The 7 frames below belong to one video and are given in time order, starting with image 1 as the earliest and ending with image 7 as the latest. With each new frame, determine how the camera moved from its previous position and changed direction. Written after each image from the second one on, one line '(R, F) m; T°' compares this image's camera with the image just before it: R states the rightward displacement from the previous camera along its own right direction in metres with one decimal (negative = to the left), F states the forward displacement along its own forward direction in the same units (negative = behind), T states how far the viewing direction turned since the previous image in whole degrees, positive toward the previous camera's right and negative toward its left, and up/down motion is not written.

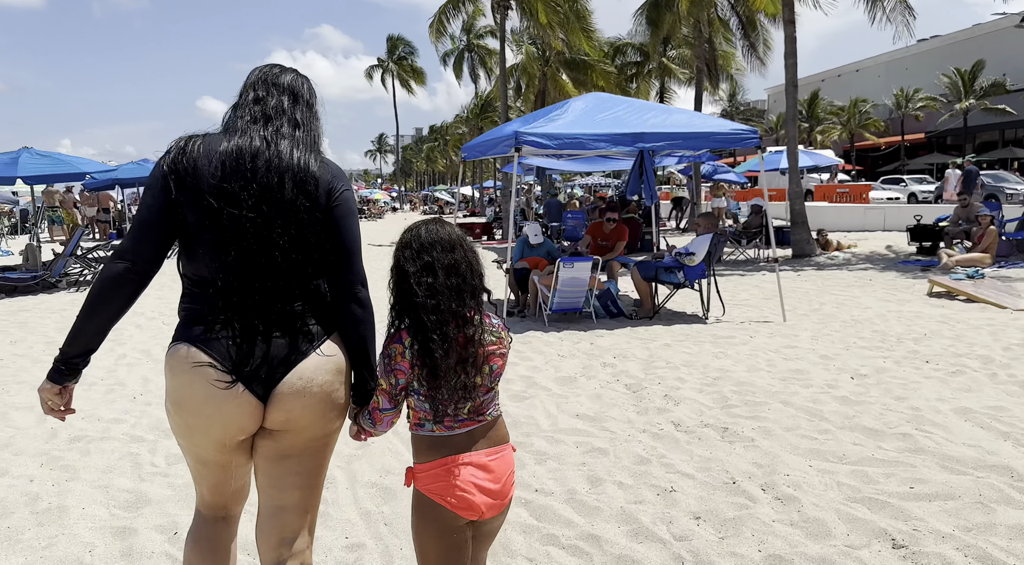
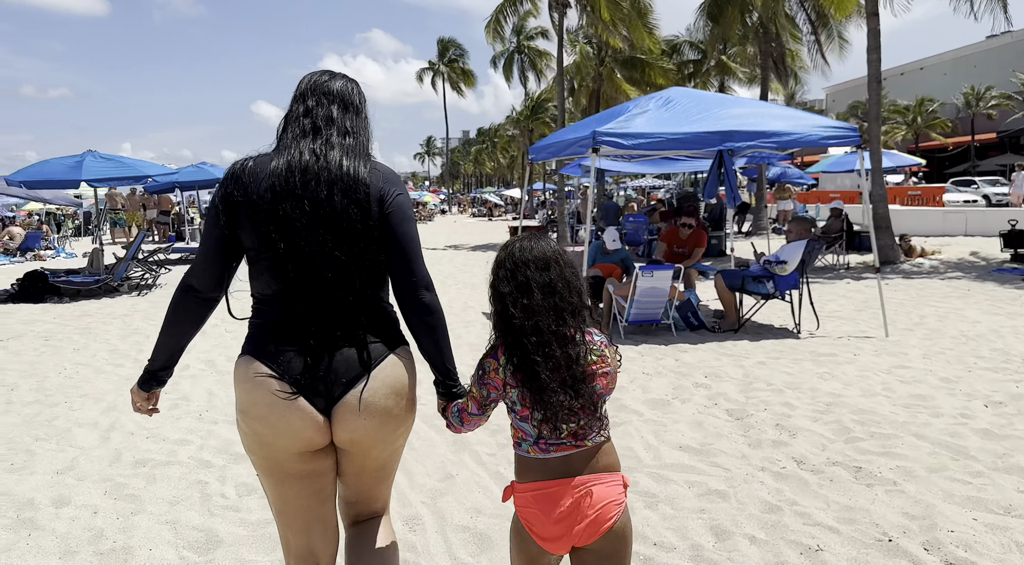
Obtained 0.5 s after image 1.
(-0.3, +0.4) m; -4°
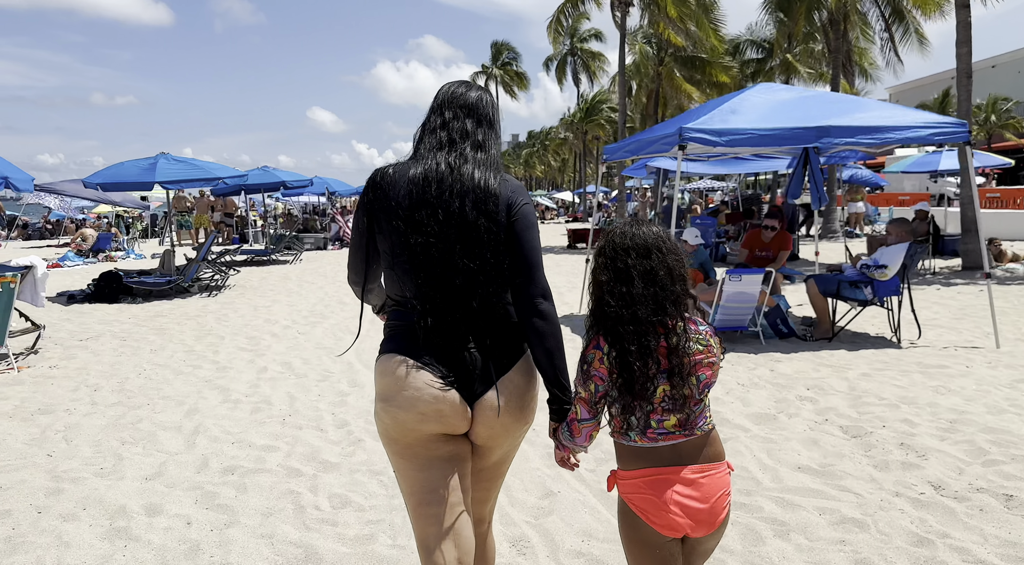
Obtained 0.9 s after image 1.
(-0.3, +0.3) m; -4°
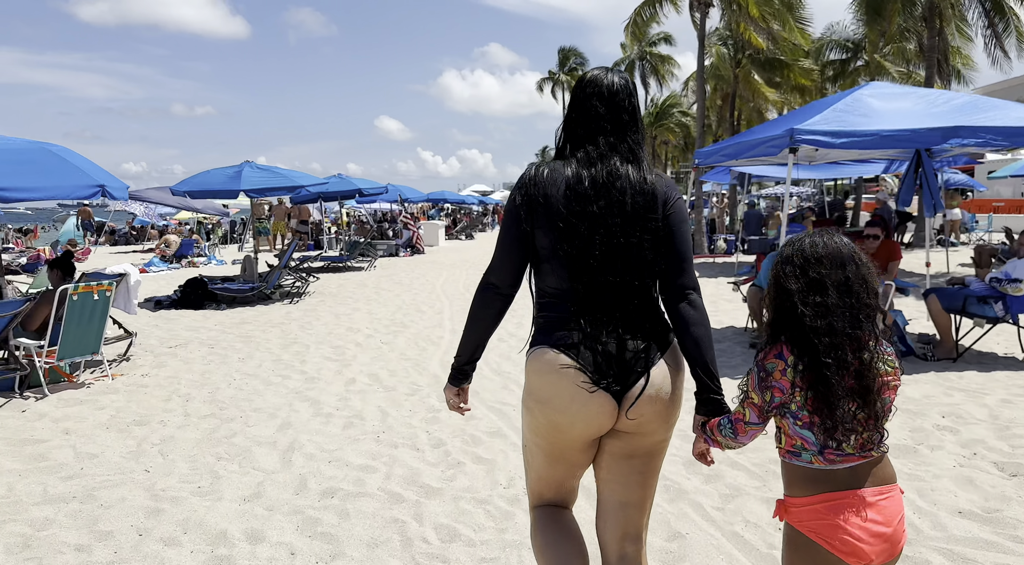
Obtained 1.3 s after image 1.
(-0.3, +0.3) m; -5°
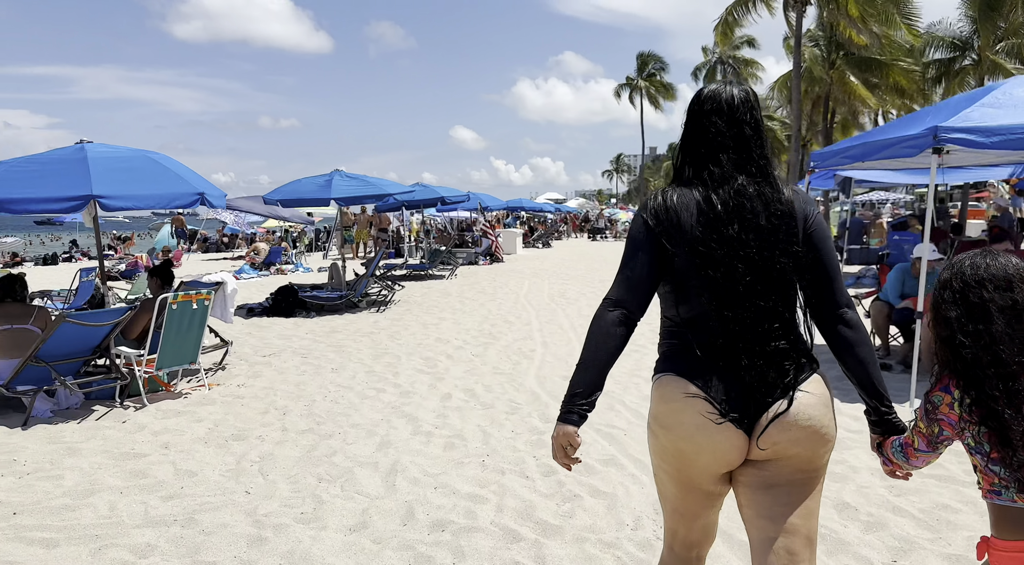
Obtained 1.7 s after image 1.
(-0.3, +0.3) m; -6°
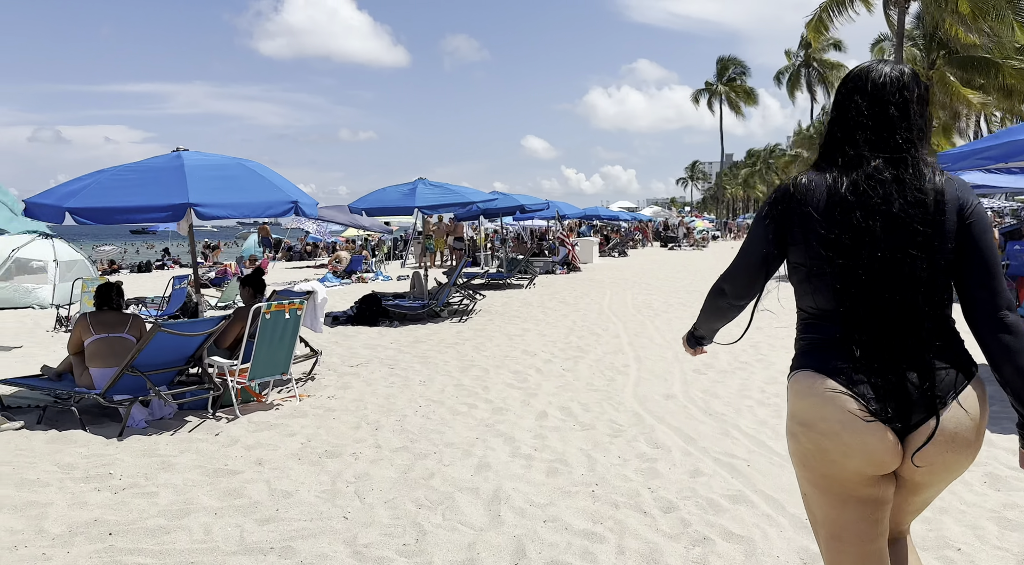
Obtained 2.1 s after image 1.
(-0.2, +0.3) m; -6°
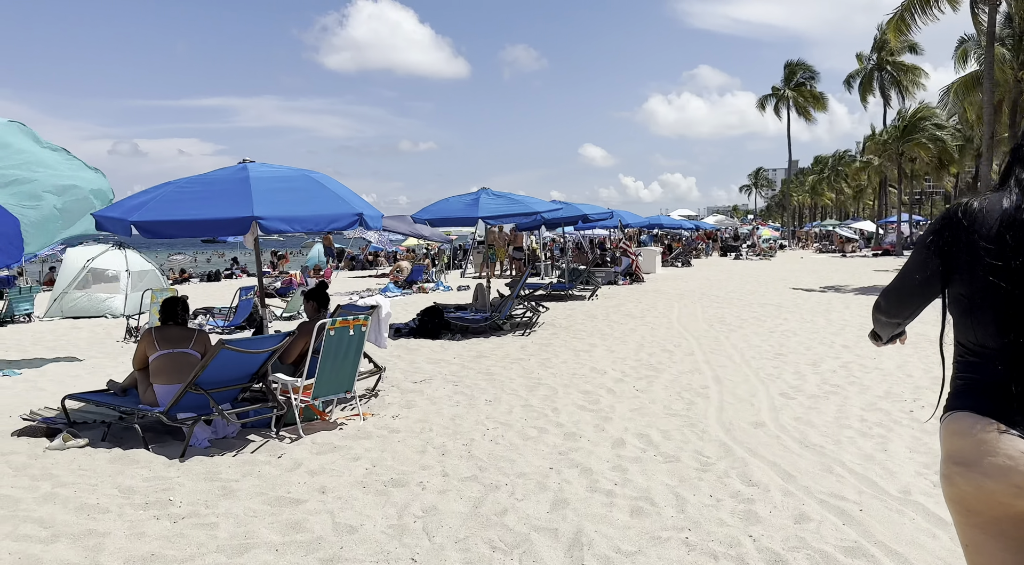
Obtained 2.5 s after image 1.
(-0.1, +0.3) m; -5°
